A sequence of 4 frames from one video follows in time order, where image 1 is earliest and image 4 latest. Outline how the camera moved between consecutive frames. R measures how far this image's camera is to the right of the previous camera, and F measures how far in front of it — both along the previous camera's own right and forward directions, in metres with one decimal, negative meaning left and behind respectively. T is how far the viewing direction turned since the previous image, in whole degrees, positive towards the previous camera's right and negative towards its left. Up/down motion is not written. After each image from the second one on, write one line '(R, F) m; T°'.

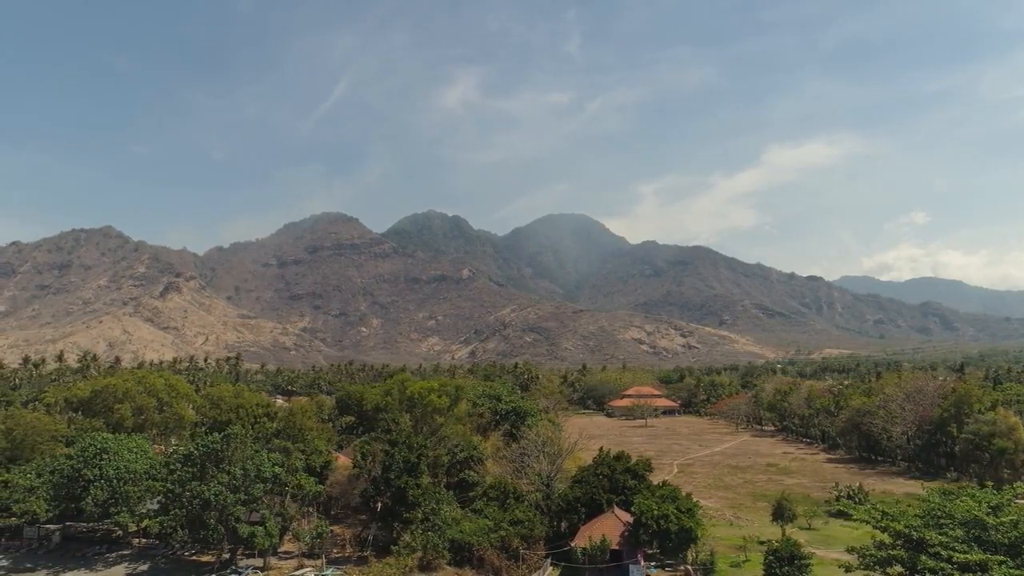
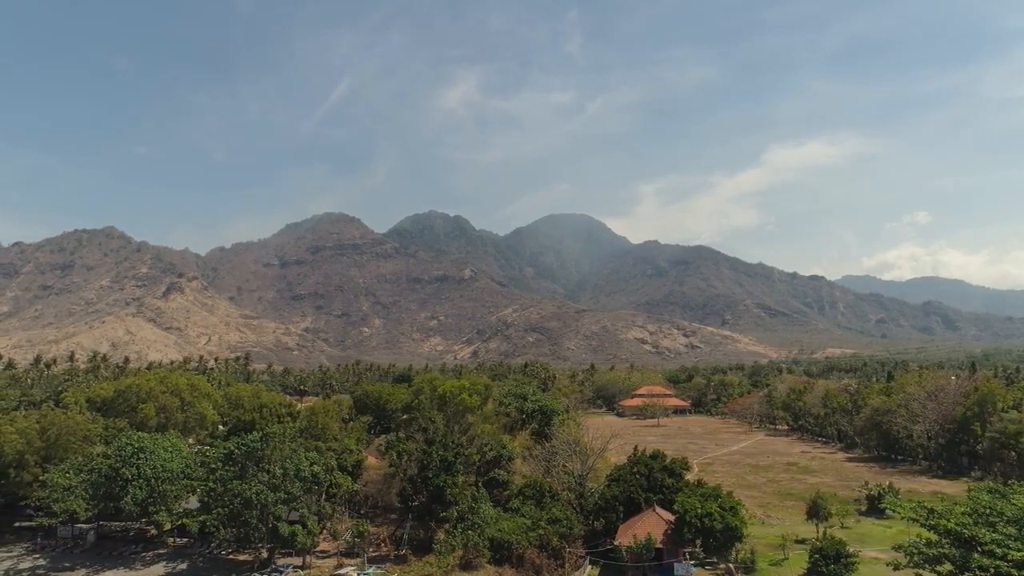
(-1.5, 0.0) m; 0°
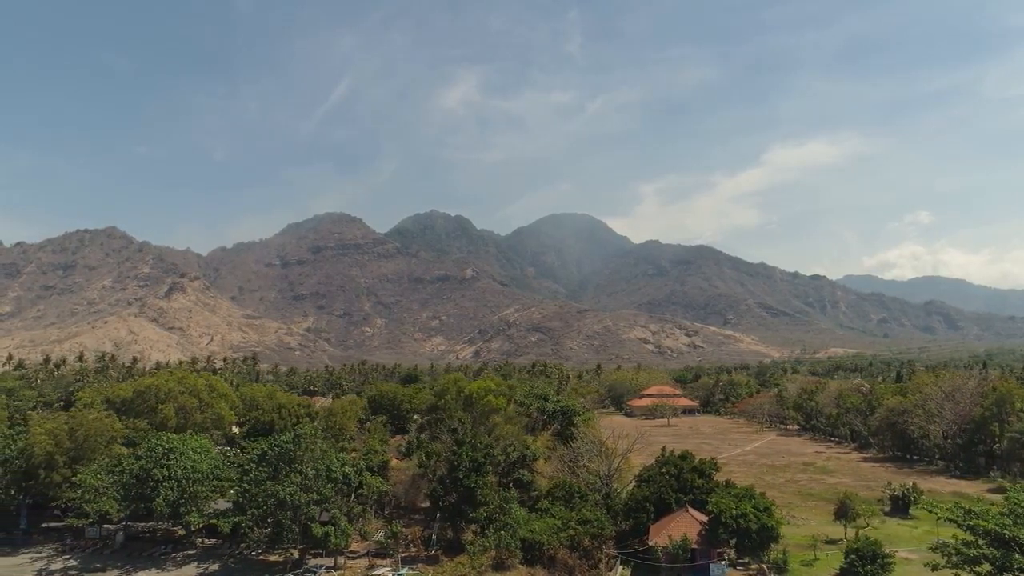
(-1.2, 0.0) m; 0°
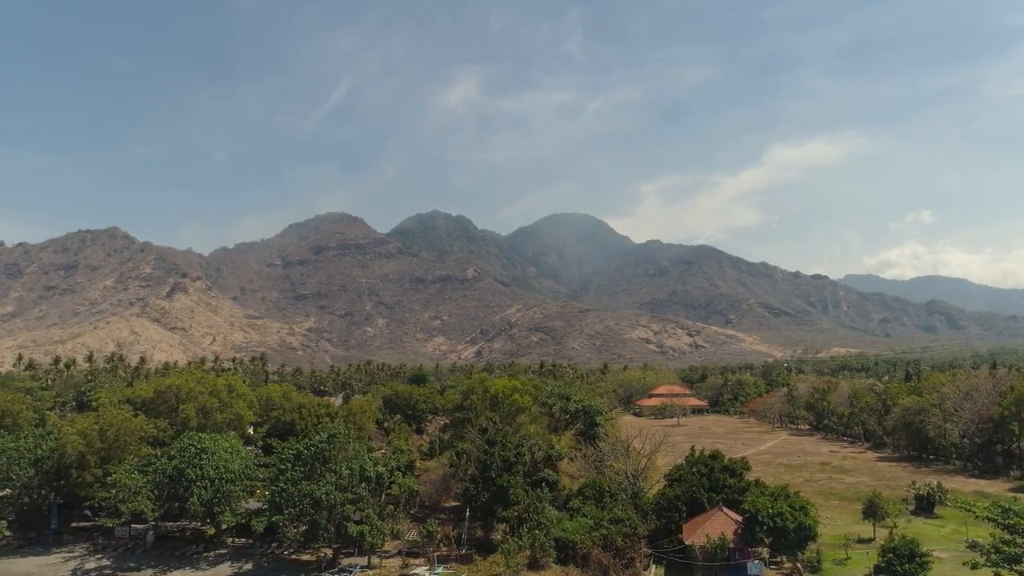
(-1.3, -0.1) m; 0°
